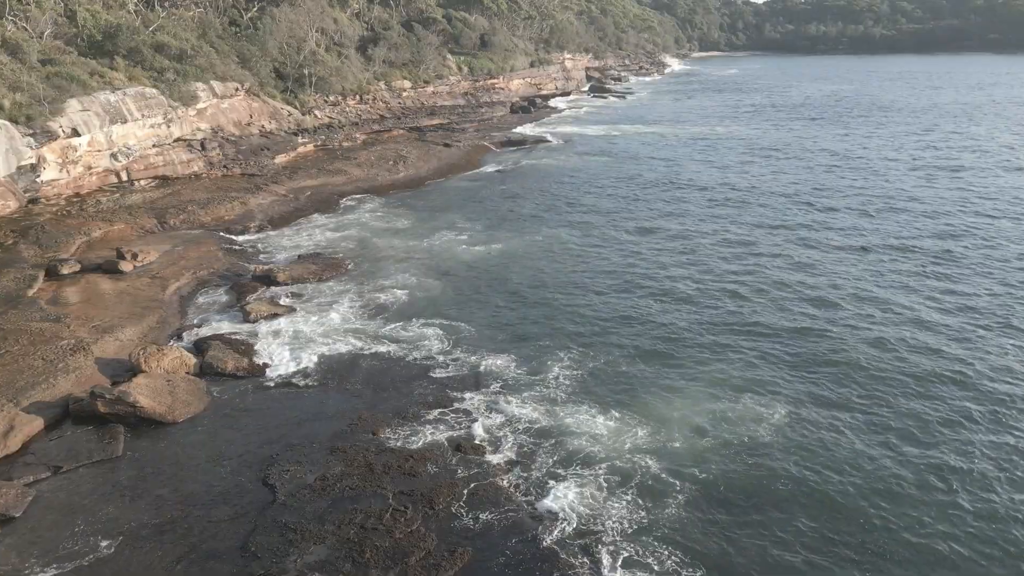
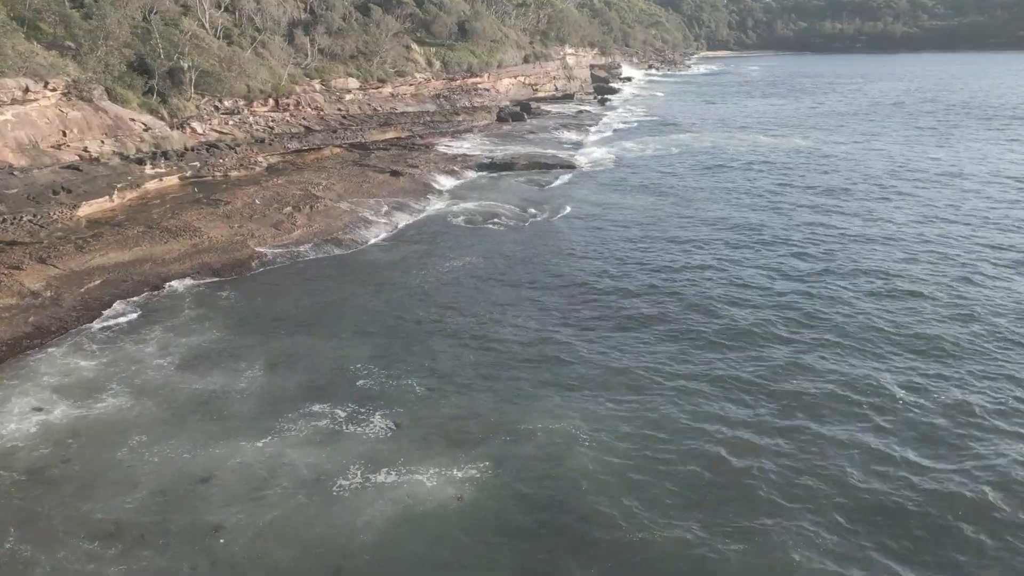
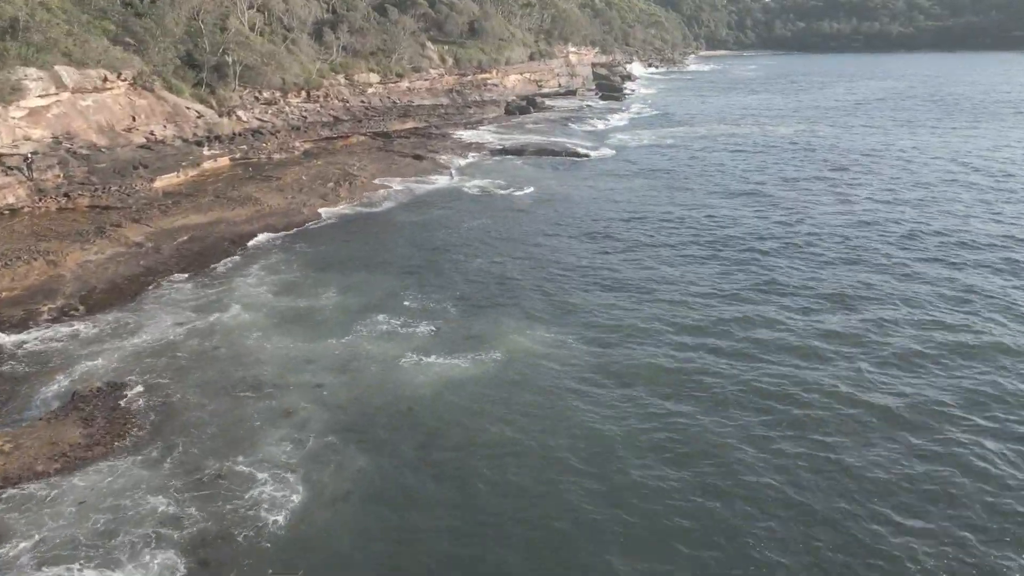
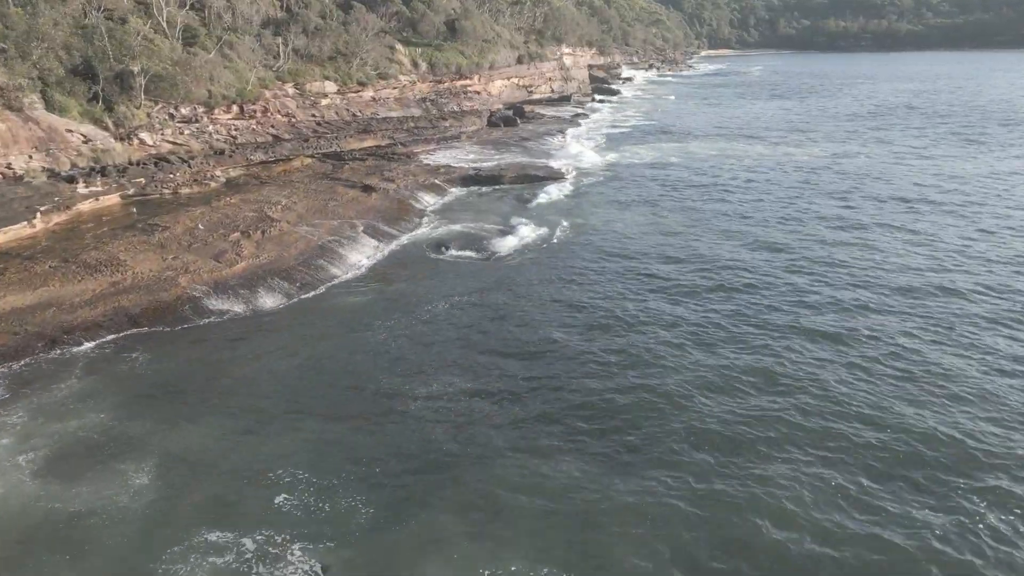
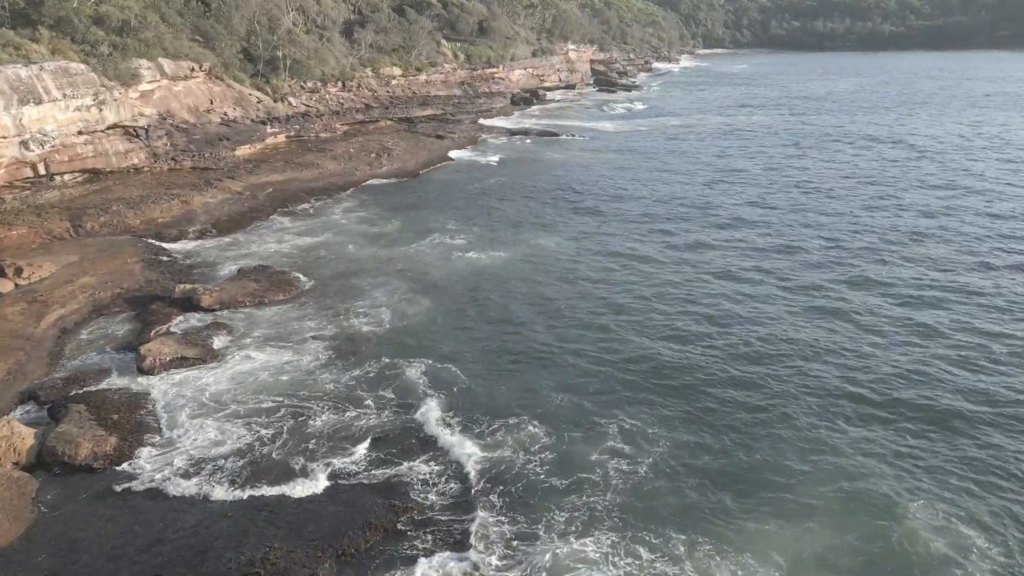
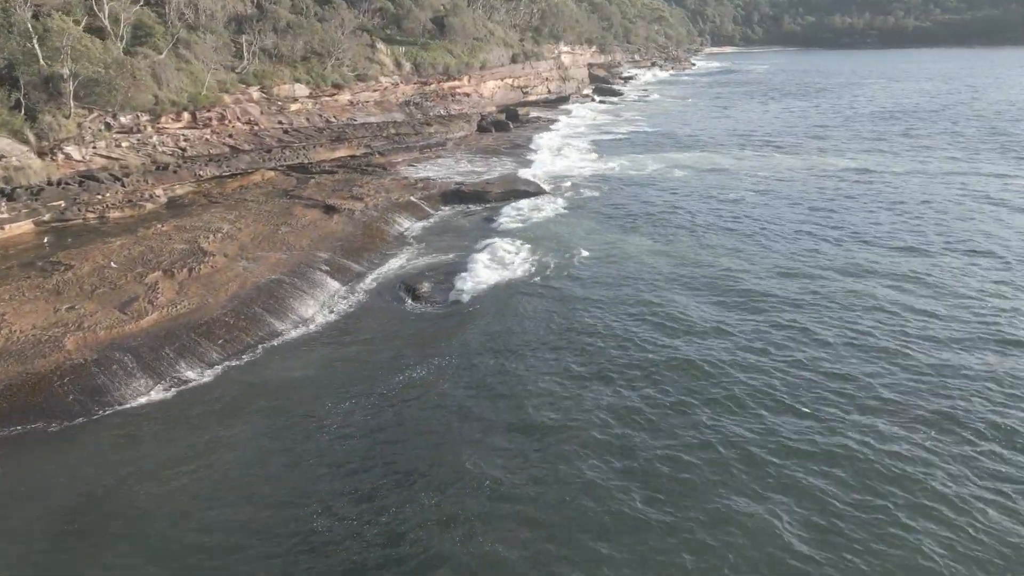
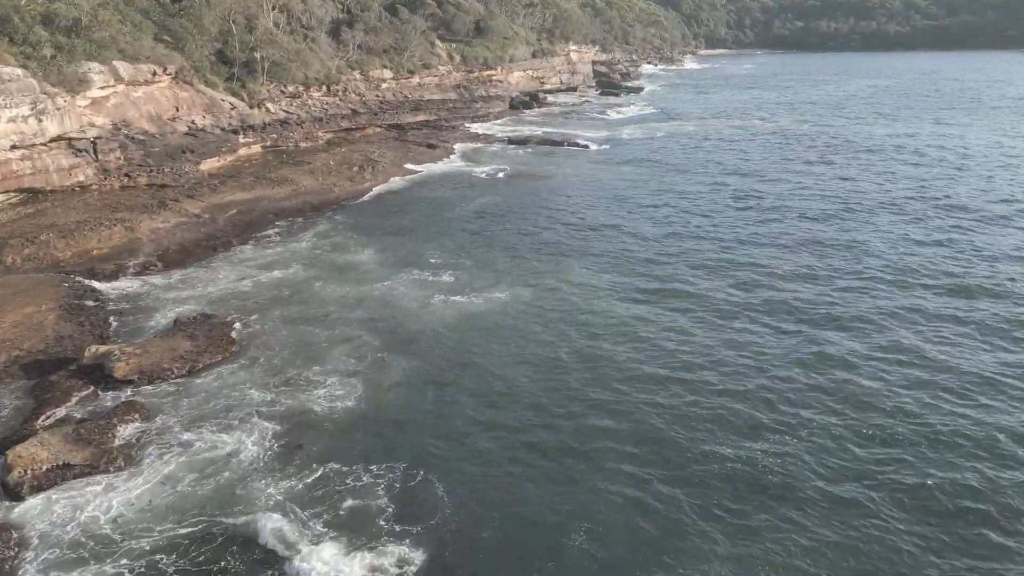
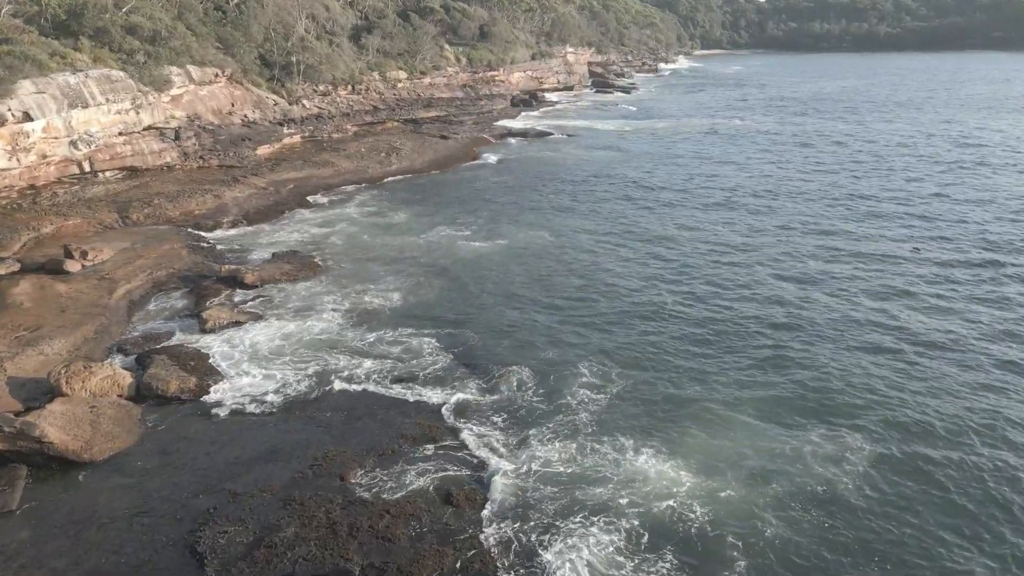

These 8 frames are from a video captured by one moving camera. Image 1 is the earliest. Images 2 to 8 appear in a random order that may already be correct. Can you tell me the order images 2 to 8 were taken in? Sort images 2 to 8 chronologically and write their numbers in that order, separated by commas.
8, 5, 7, 3, 2, 4, 6
